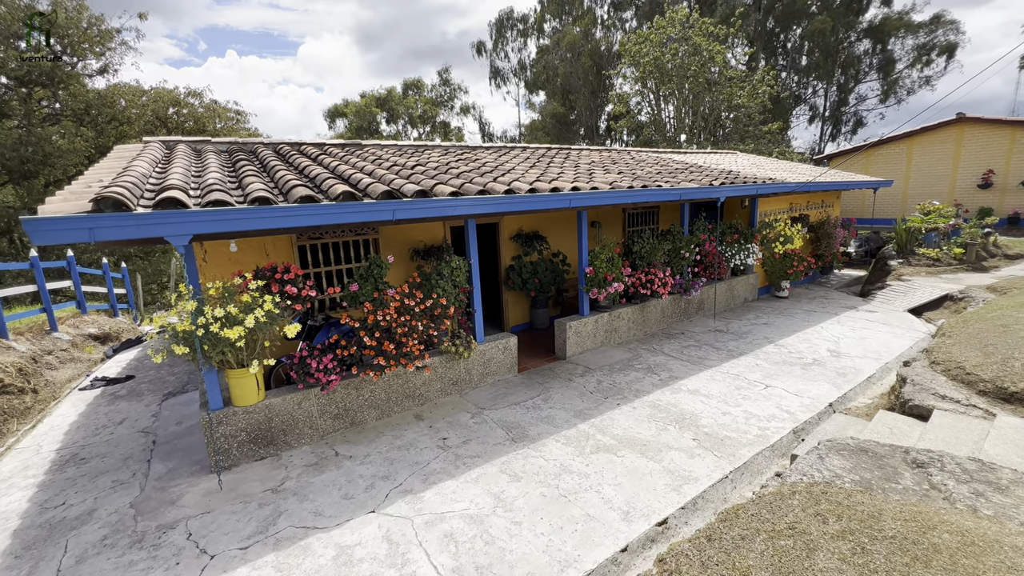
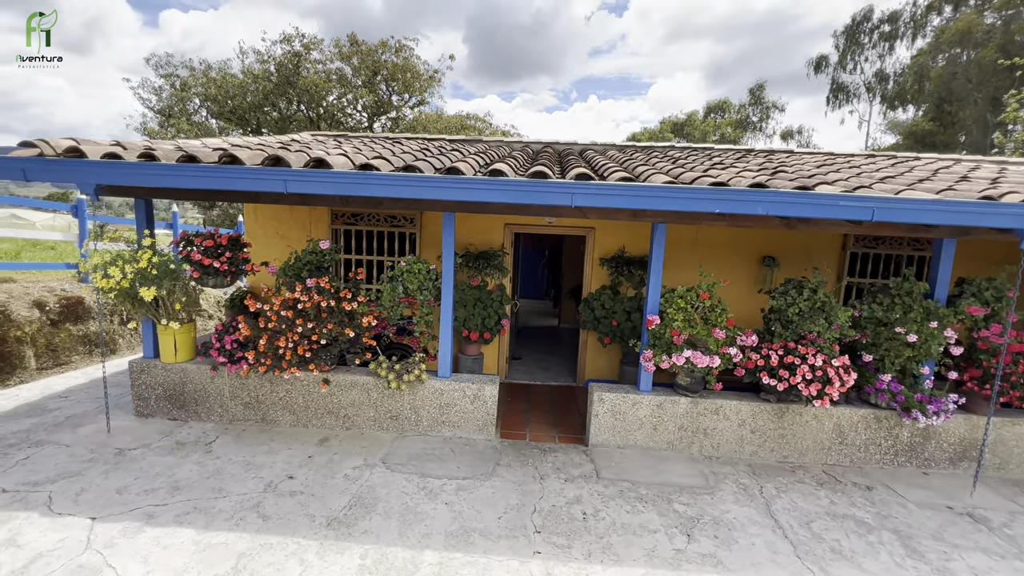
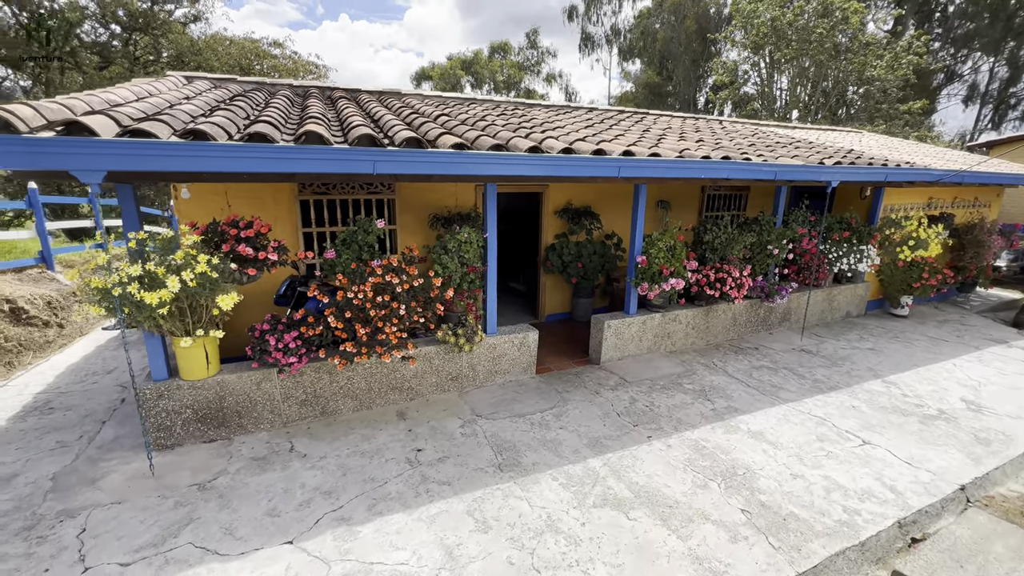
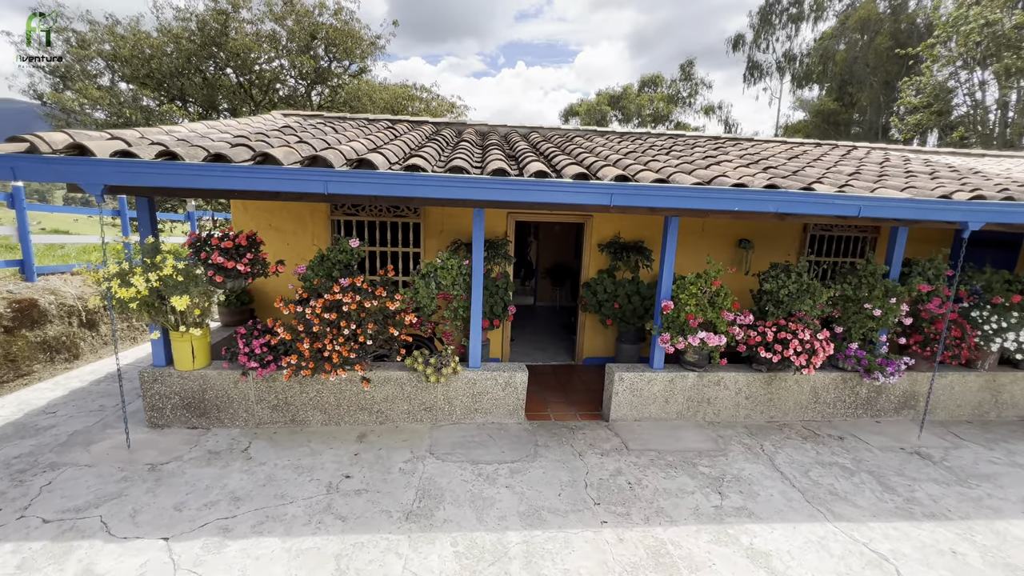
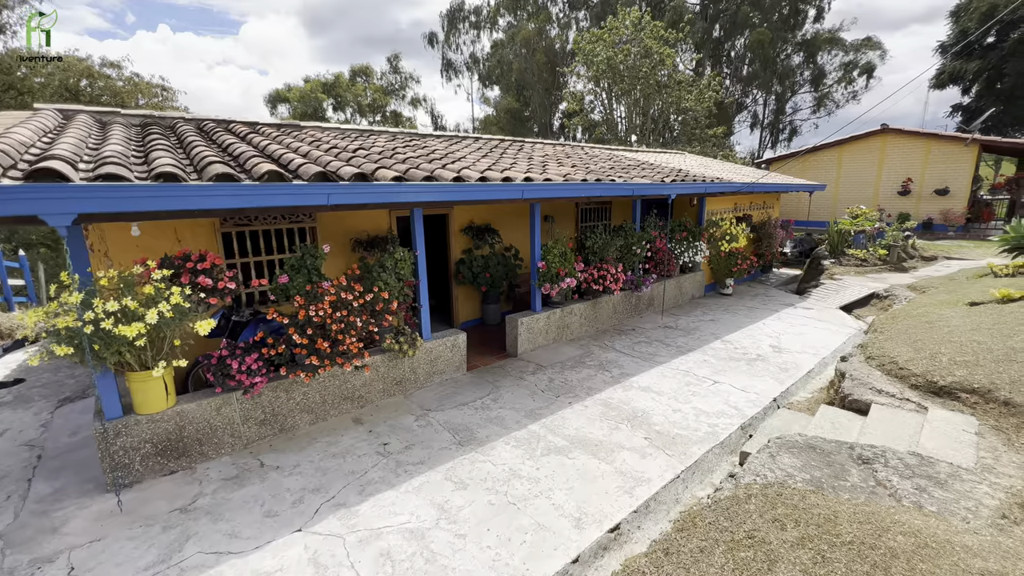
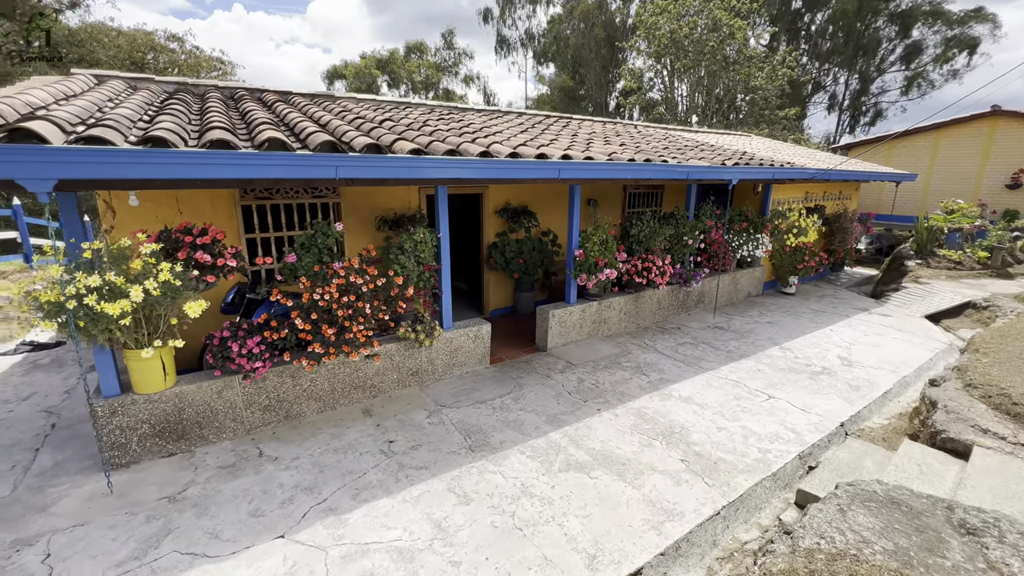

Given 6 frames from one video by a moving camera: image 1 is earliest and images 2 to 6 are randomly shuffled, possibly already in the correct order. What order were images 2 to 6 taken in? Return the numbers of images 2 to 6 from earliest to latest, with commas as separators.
5, 6, 3, 4, 2
